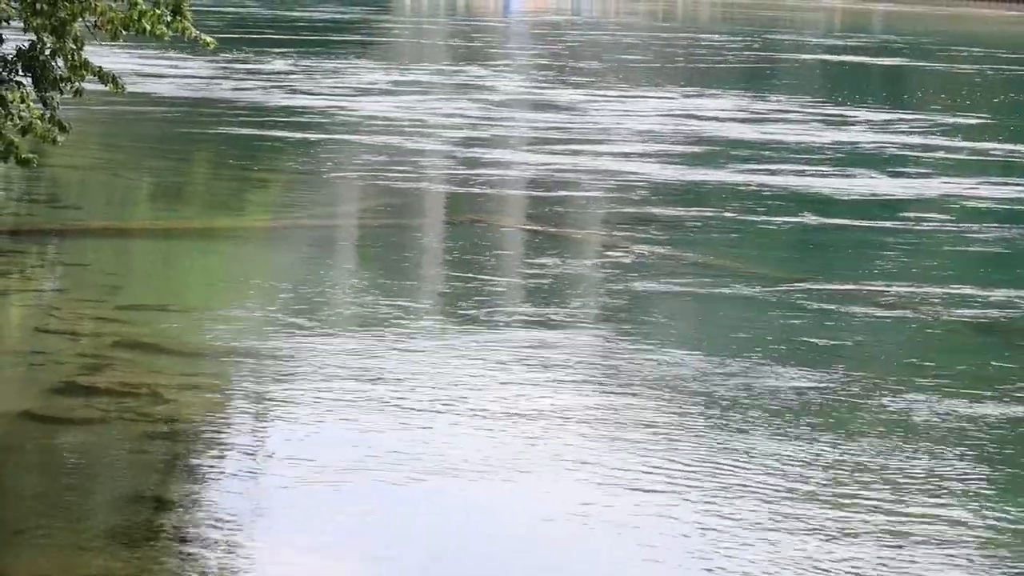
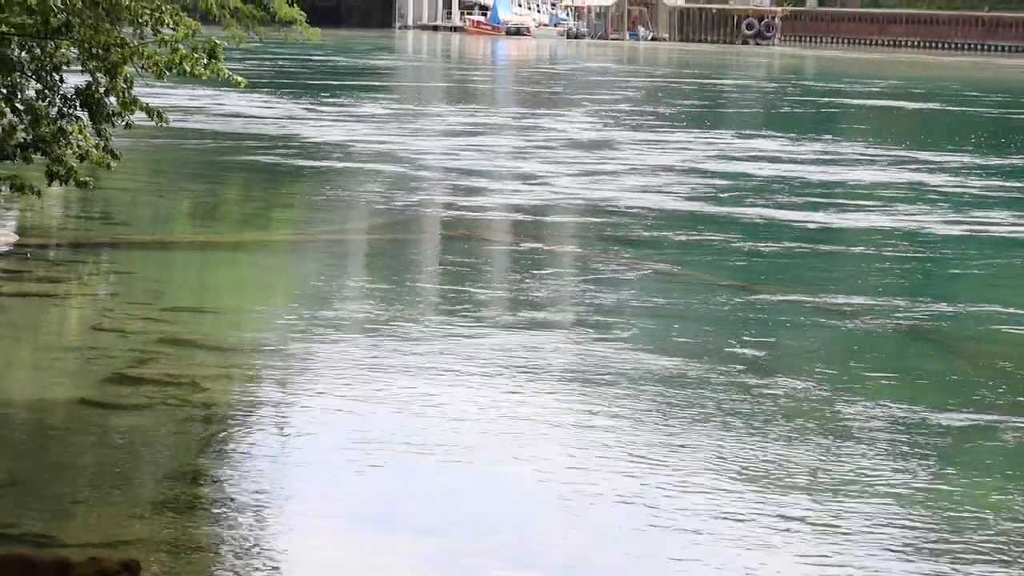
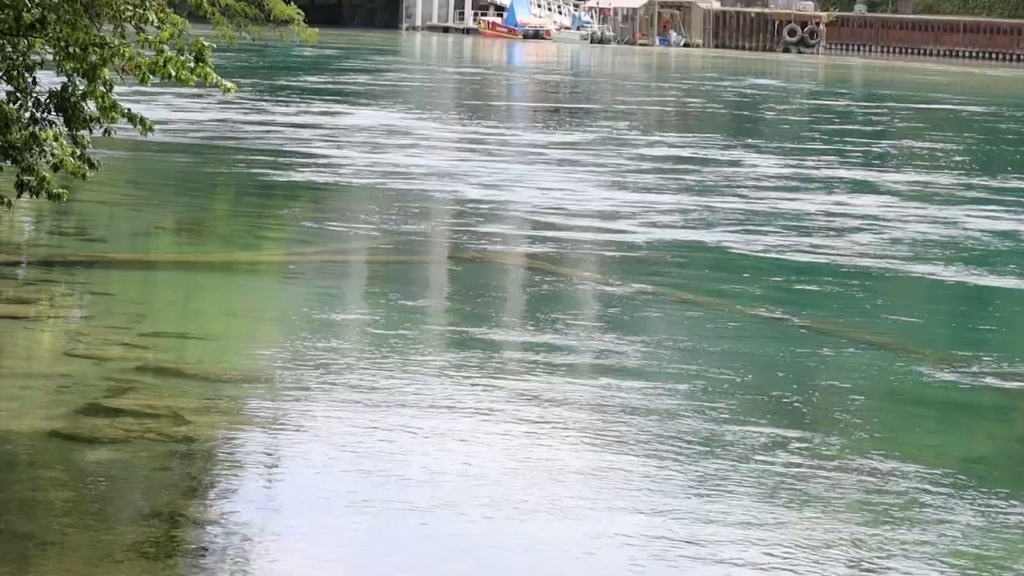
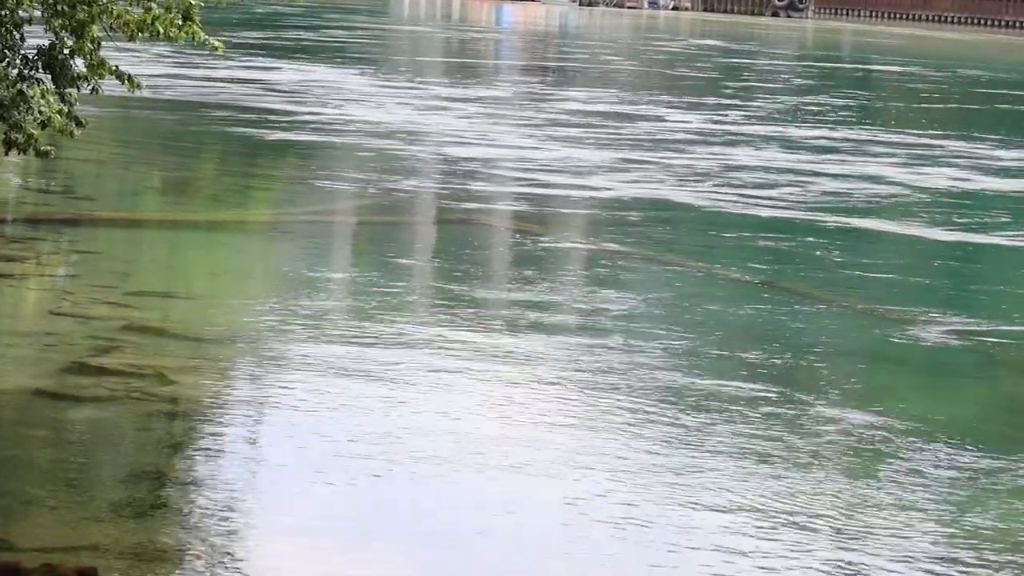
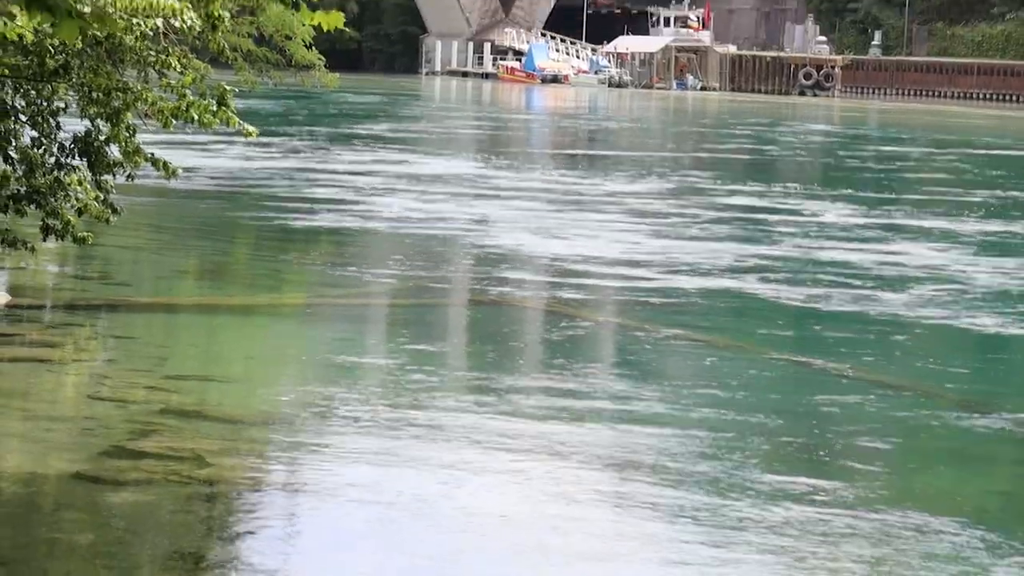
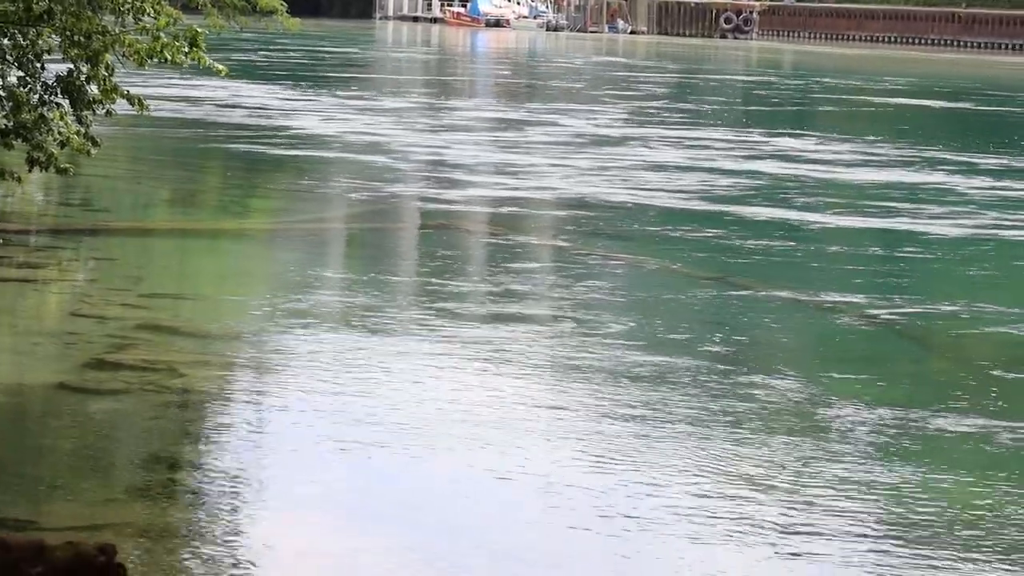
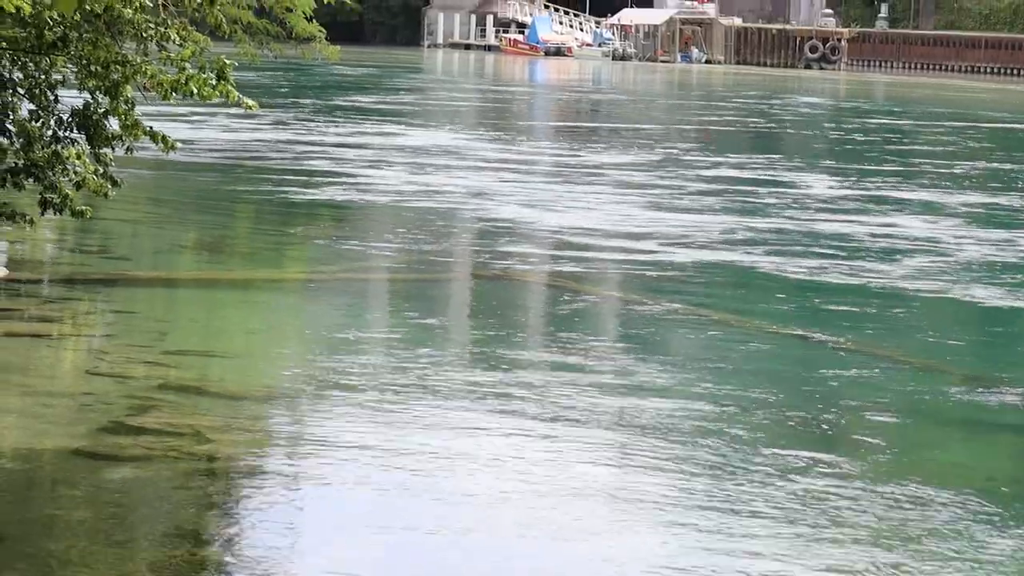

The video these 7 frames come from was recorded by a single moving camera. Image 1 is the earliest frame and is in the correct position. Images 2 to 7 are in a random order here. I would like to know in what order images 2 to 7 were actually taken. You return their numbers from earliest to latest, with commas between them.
2, 6, 4, 3, 7, 5
